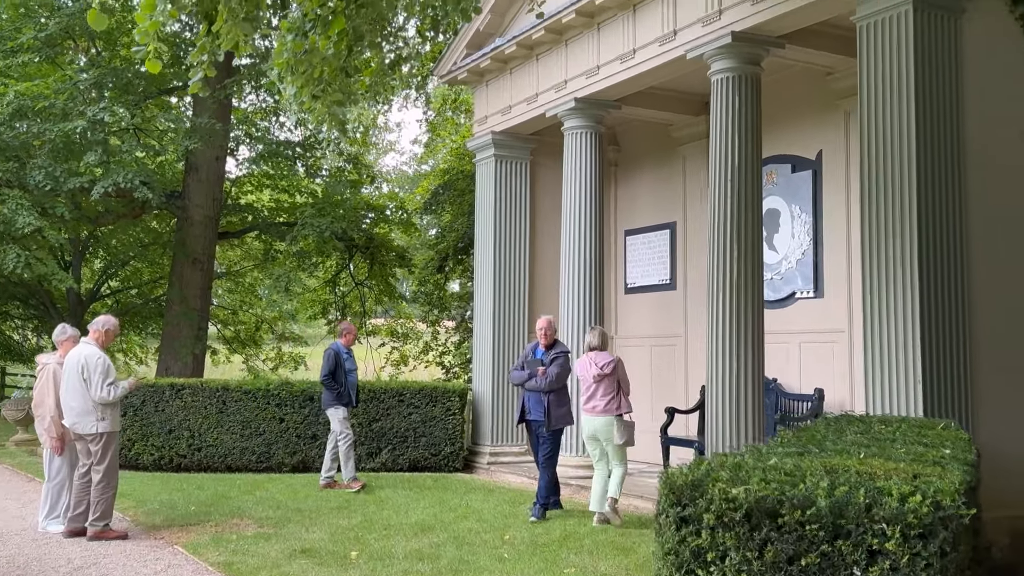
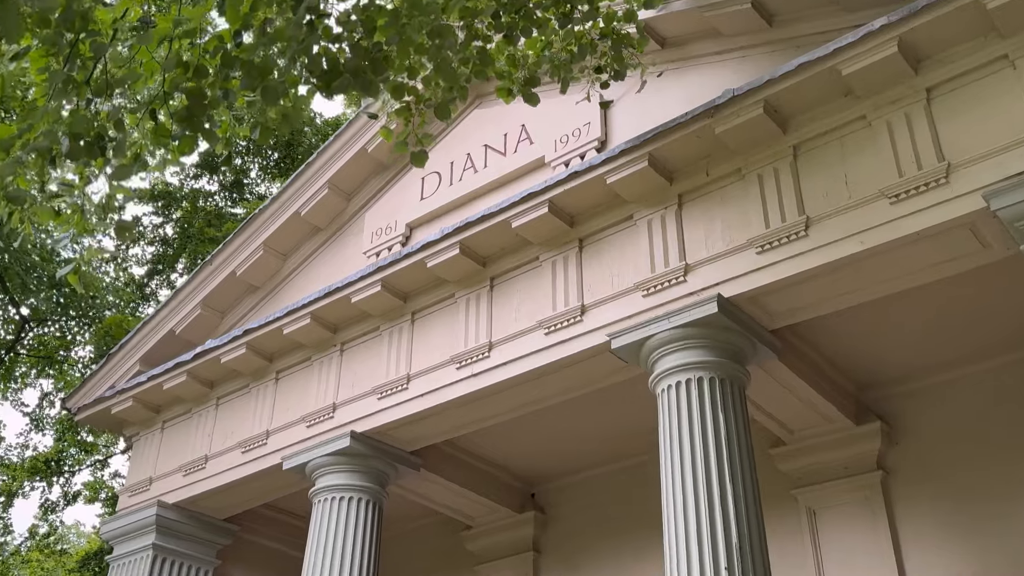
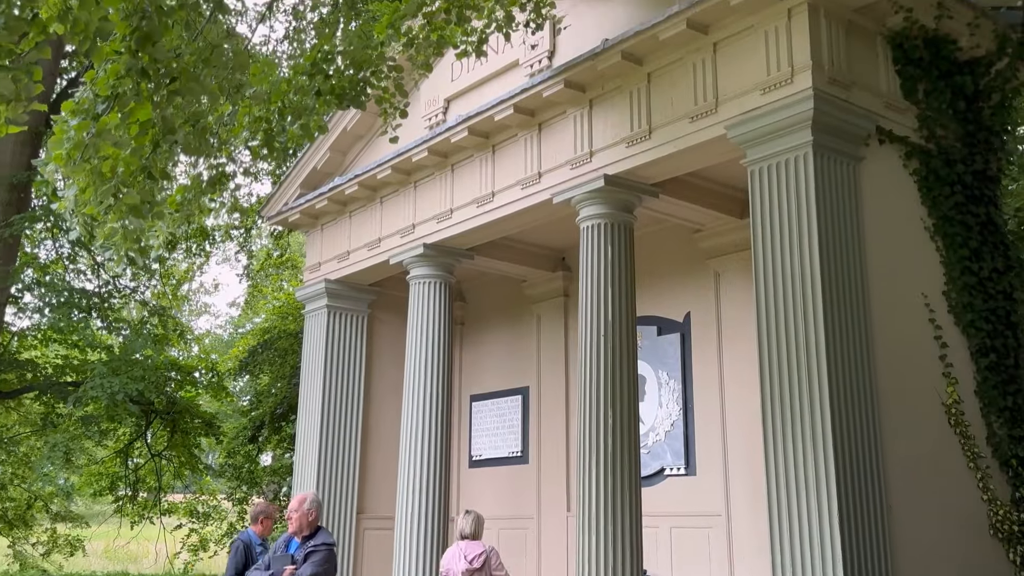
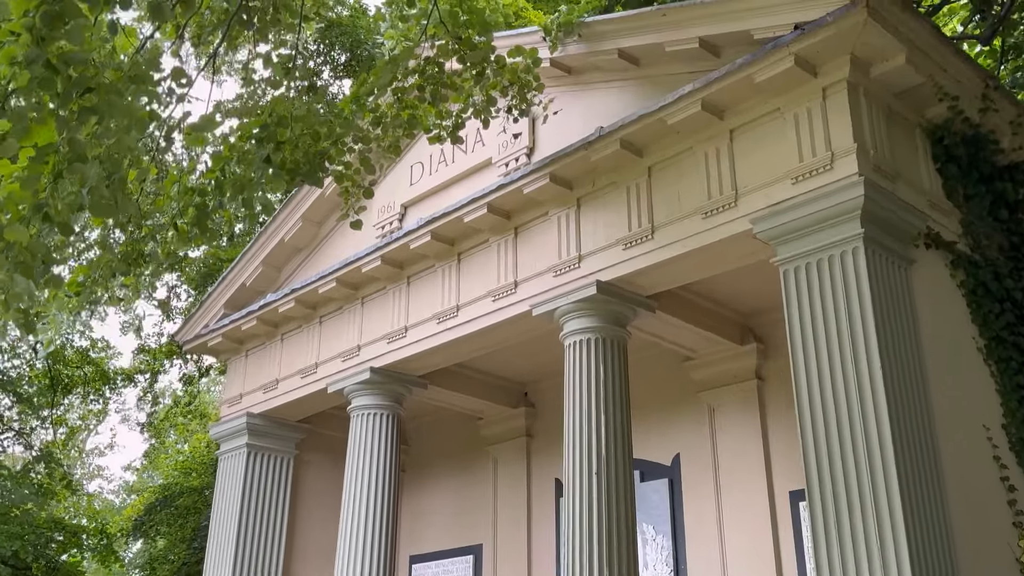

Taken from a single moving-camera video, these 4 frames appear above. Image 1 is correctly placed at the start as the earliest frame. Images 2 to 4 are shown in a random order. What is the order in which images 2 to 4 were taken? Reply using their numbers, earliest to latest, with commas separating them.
3, 4, 2
